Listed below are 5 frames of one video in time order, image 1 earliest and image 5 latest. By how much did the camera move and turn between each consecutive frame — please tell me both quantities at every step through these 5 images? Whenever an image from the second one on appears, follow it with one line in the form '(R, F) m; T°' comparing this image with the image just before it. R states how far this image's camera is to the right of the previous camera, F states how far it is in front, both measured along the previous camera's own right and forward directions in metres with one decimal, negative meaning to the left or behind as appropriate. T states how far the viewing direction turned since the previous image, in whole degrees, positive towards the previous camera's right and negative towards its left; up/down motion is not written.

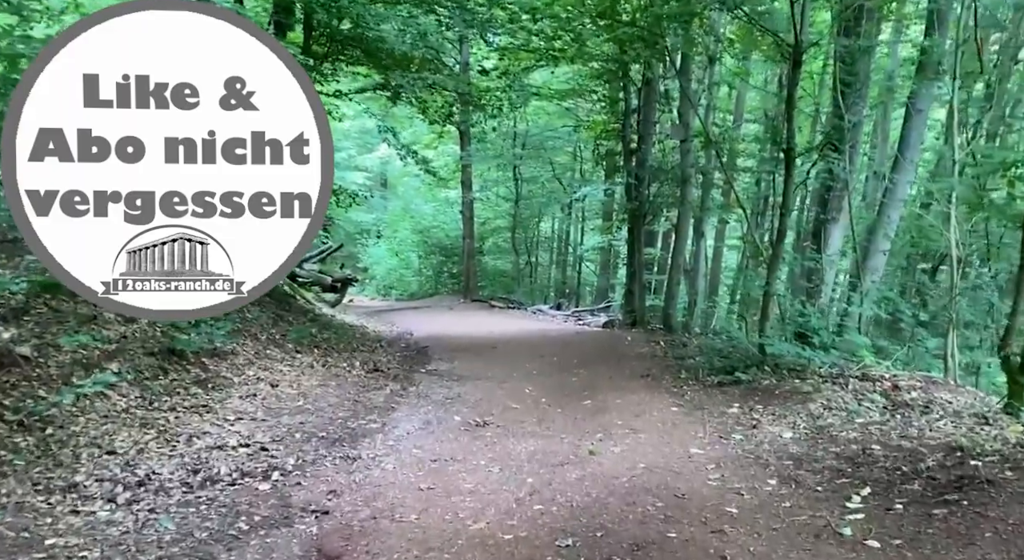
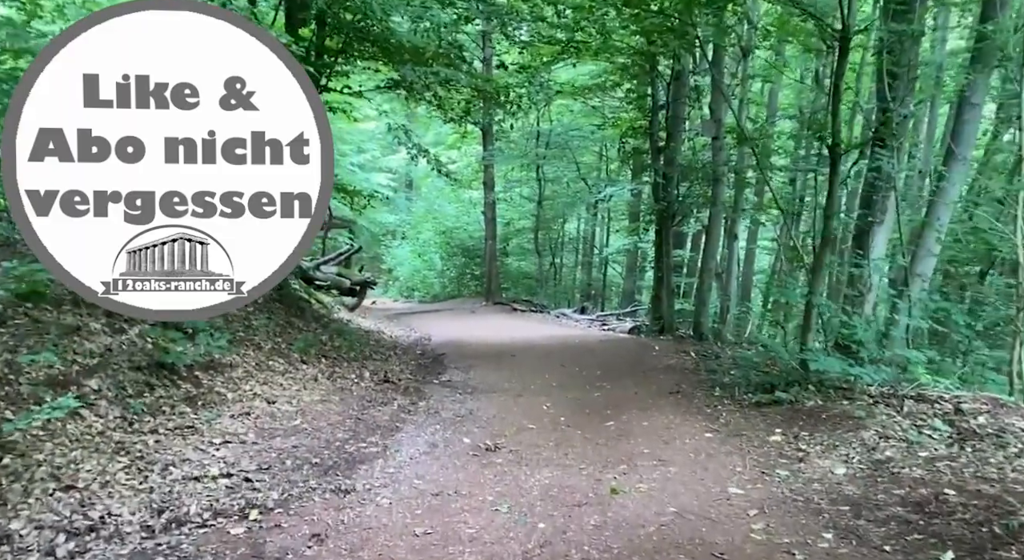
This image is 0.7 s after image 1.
(+0.1, +0.8) m; -2°
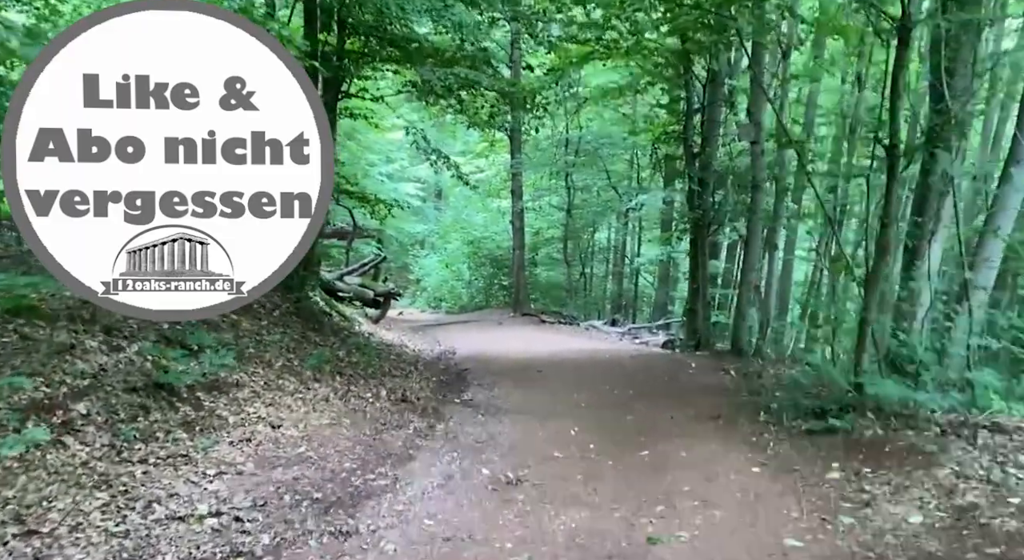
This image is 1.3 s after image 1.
(+0.1, +0.7) m; -2°
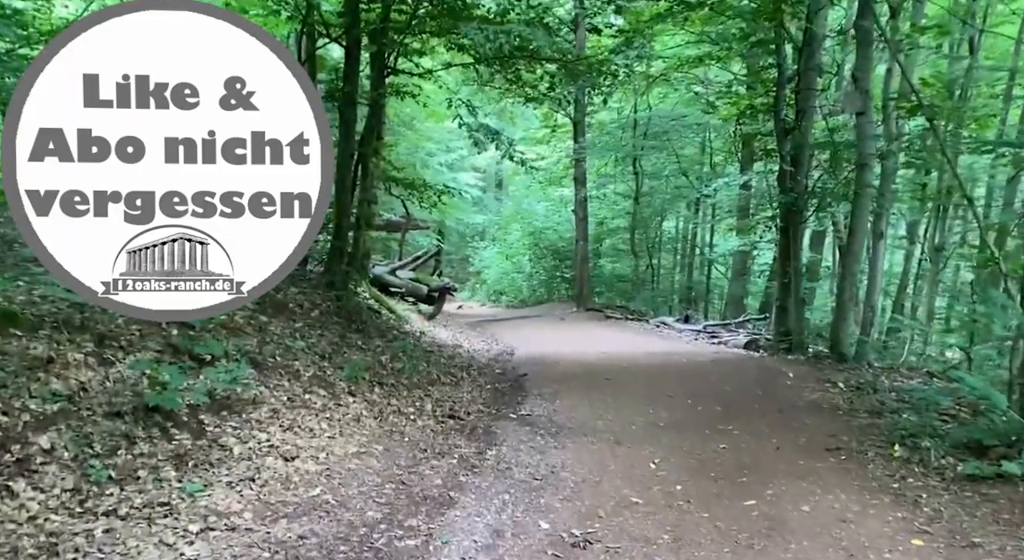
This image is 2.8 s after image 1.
(0.0, +1.7) m; -4°
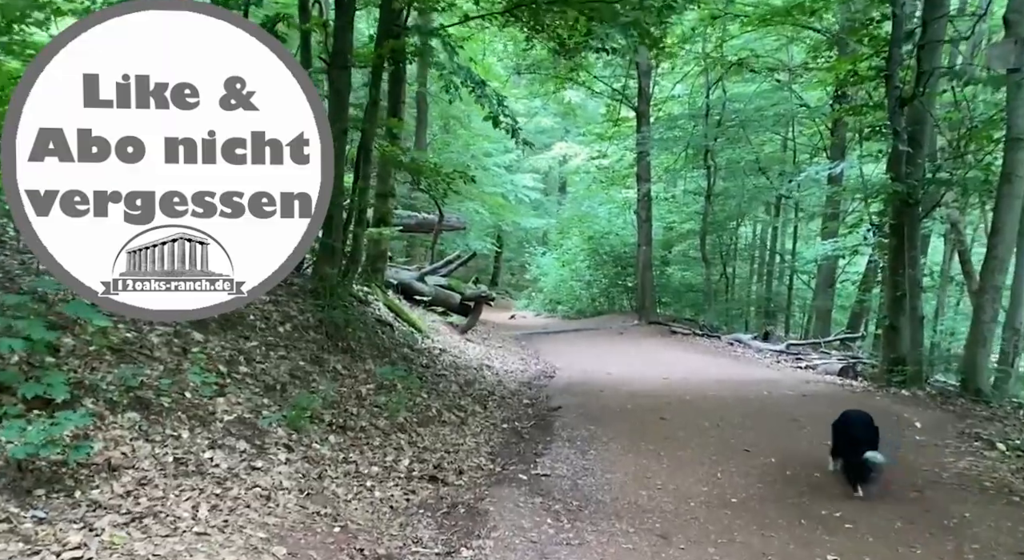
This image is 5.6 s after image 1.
(+0.5, +3.0) m; -4°
